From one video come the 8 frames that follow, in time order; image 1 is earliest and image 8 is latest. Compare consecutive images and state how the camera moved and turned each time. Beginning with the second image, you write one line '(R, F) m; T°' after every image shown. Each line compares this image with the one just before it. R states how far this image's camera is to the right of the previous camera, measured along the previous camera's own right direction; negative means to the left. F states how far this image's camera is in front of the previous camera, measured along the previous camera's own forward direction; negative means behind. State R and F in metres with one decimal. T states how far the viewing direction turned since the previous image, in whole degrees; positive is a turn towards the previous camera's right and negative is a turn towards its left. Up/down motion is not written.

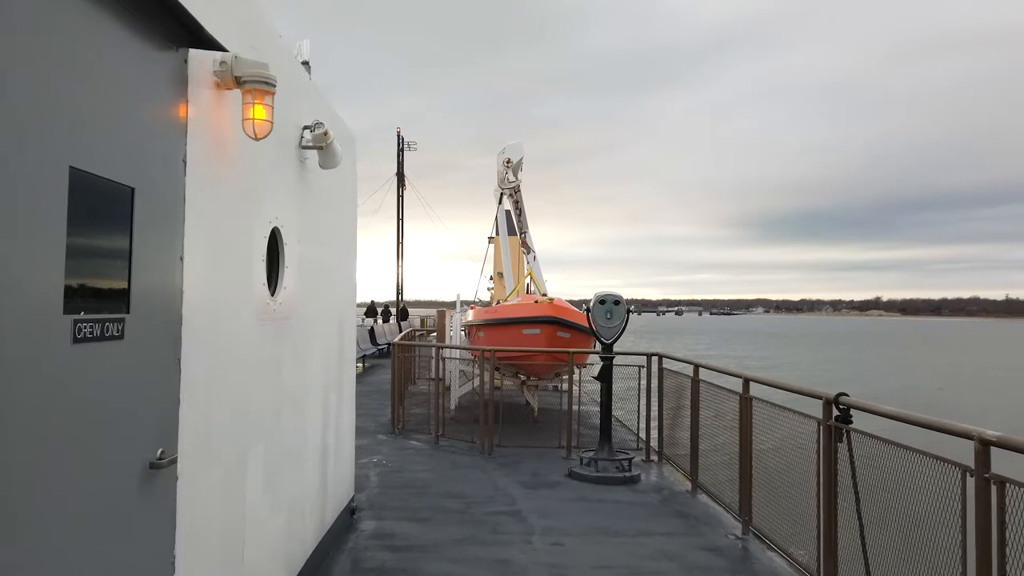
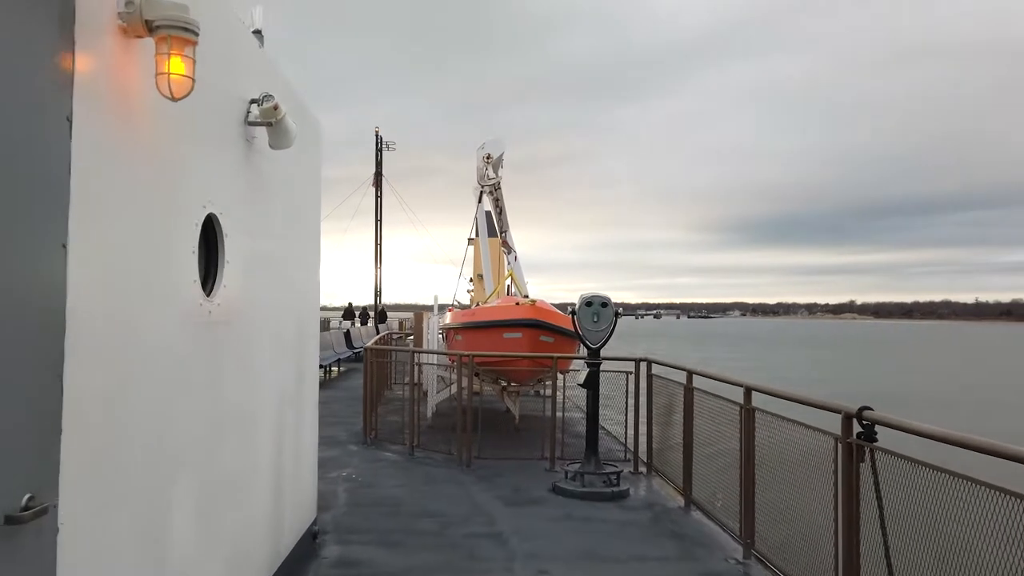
(0.0, +0.5) m; +2°
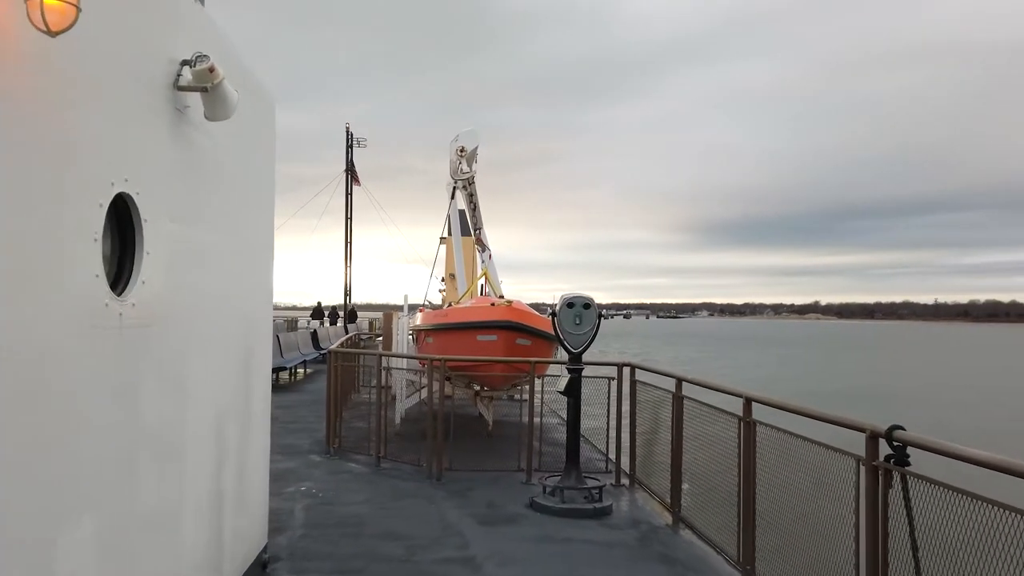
(0.0, +0.5) m; +2°
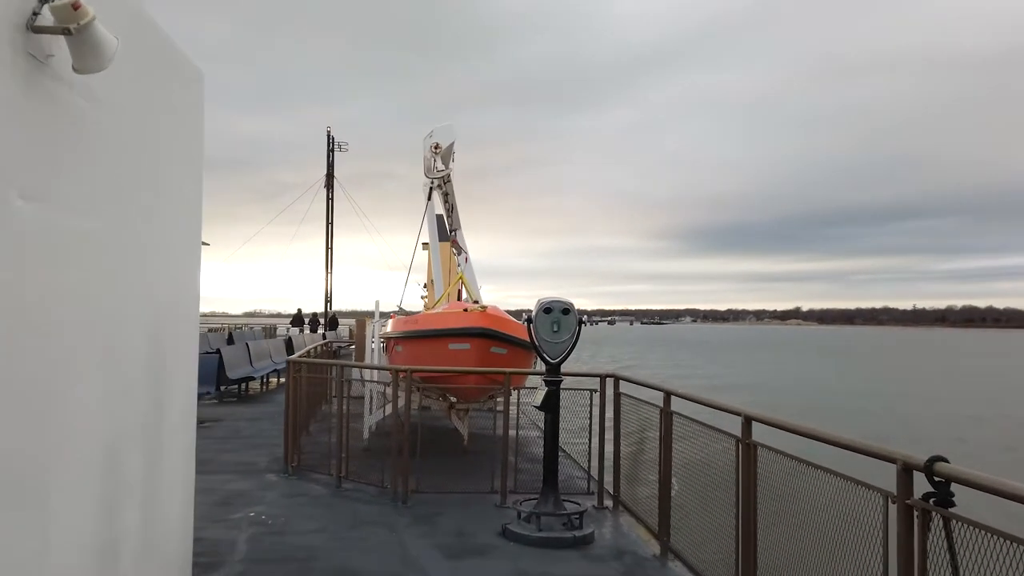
(+0.1, +0.6) m; +1°
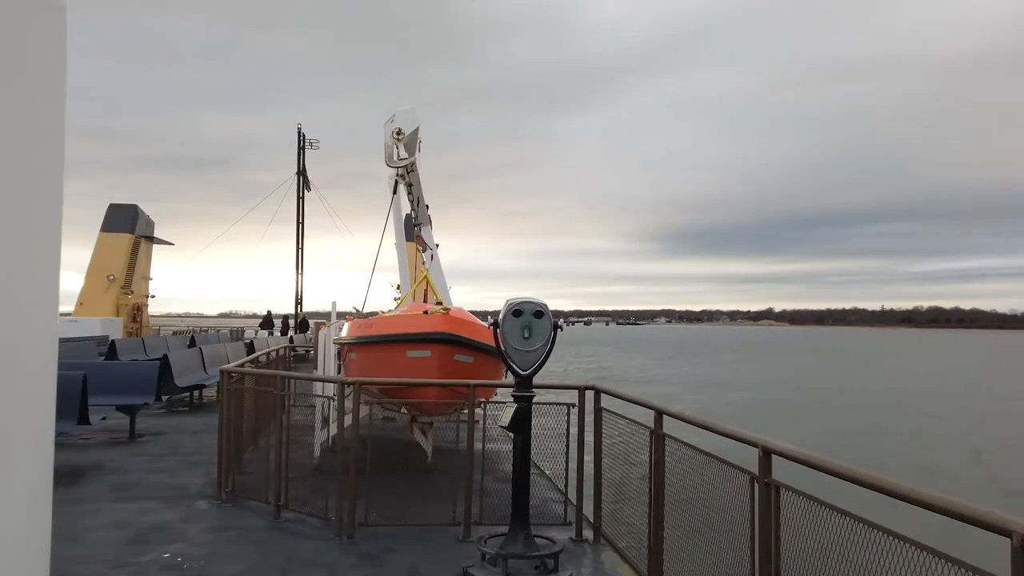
(+0.1, +0.8) m; +2°
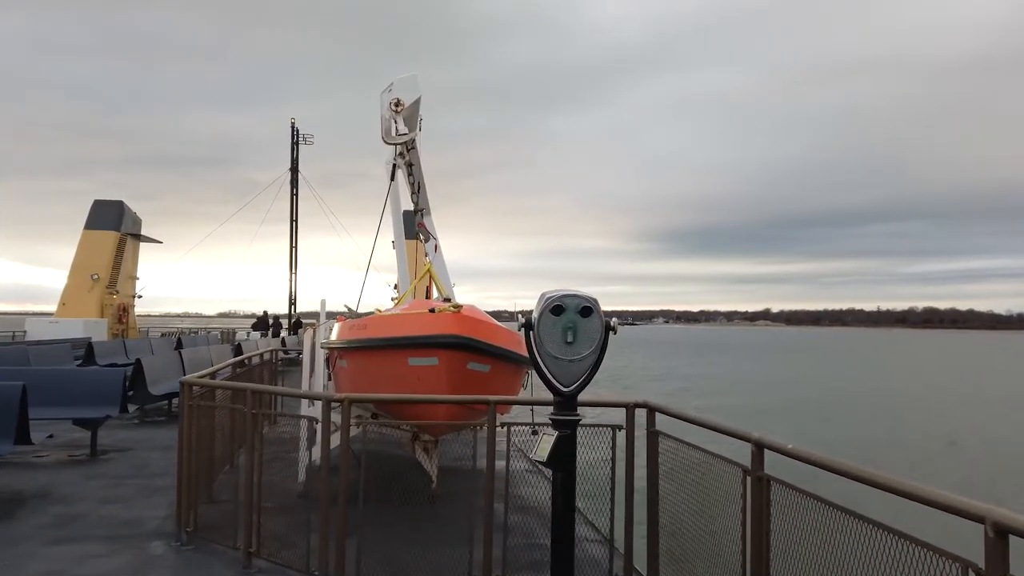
(-0.2, +1.1) m; 0°
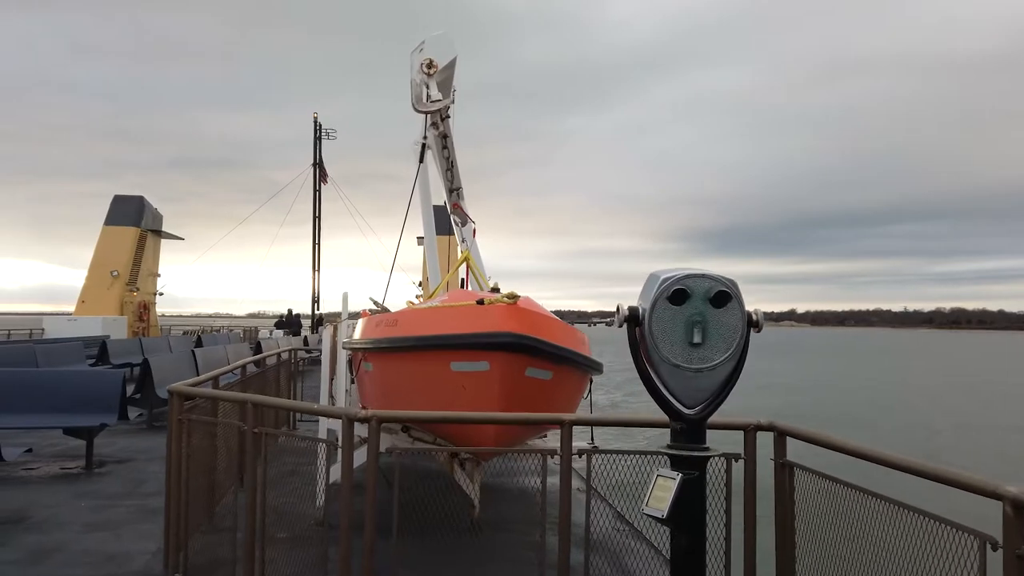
(-0.3, +1.1) m; -2°
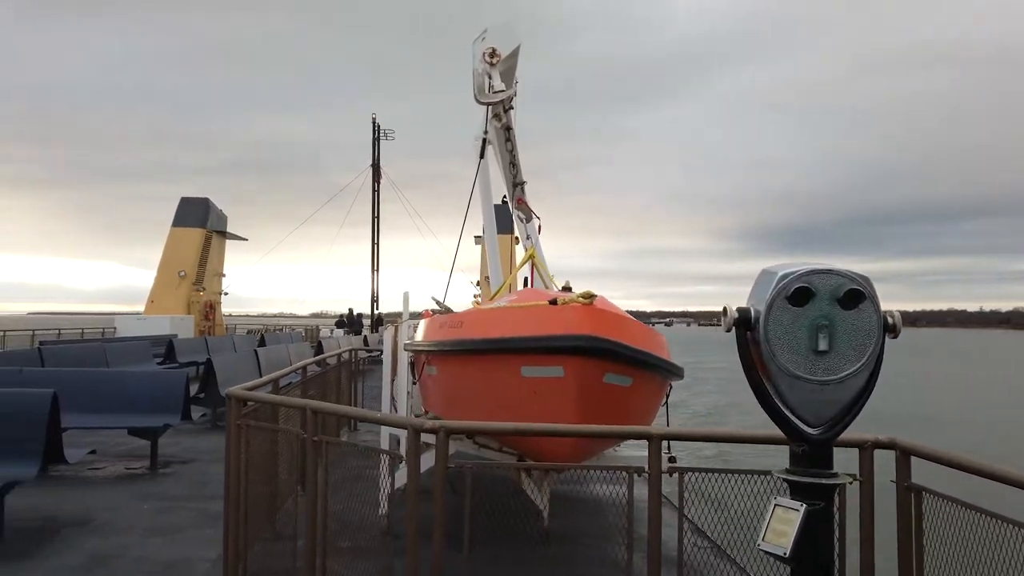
(-0.1, +0.3) m; -4°
